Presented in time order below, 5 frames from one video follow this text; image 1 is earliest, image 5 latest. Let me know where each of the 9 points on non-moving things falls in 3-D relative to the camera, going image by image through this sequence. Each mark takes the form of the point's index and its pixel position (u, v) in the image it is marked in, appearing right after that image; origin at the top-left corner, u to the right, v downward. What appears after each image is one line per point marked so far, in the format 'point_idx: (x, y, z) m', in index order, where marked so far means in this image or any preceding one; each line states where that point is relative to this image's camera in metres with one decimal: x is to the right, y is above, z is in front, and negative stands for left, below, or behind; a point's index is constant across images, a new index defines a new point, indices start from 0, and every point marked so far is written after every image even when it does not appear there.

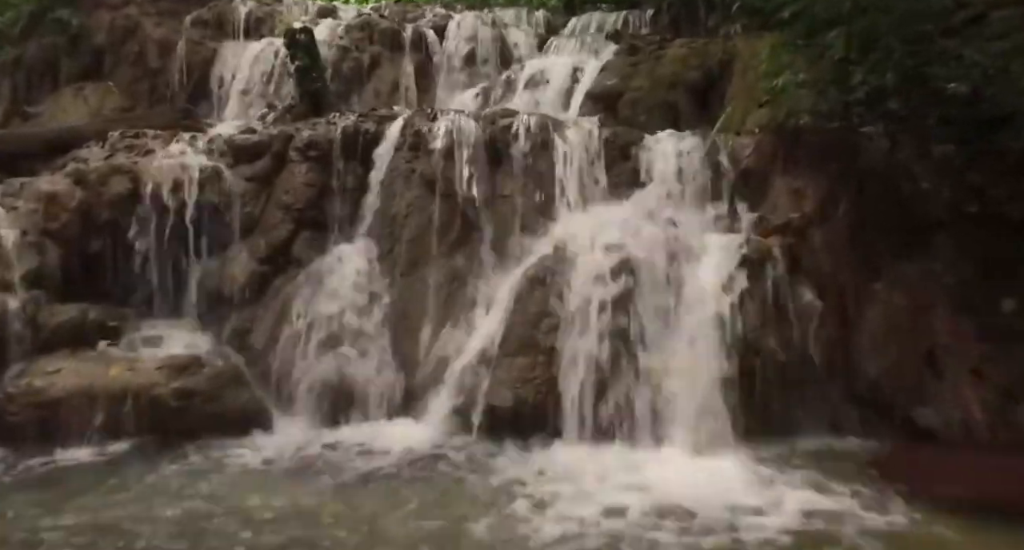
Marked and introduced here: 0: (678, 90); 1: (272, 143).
0: (+2.1, +2.3, +9.9) m
1: (-2.5, +1.4, +8.5) m
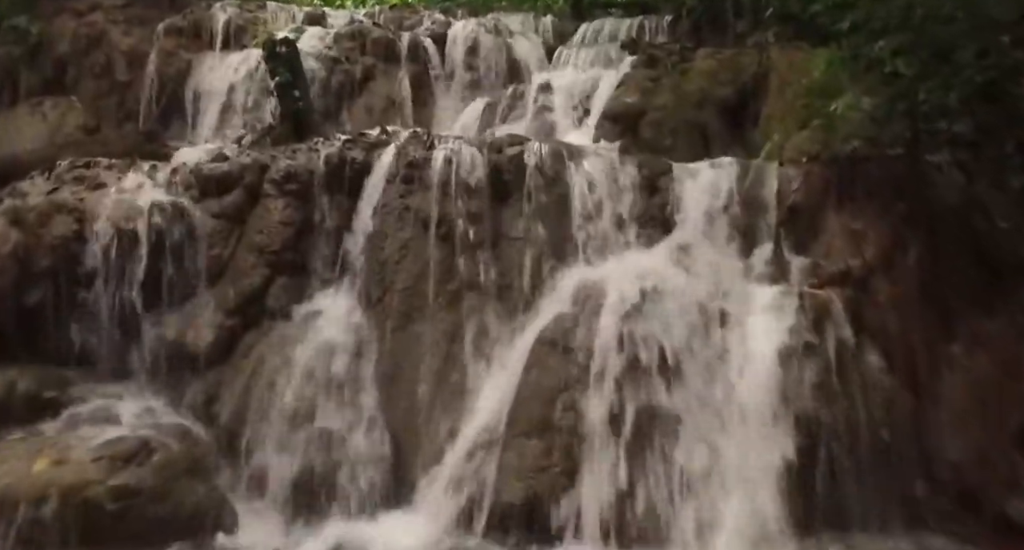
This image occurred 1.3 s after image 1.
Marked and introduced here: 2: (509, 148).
0: (+2.1, +1.8, +8.8) m
1: (-2.5, +0.9, +7.4) m
2: (0.0, +1.1, +7.2) m
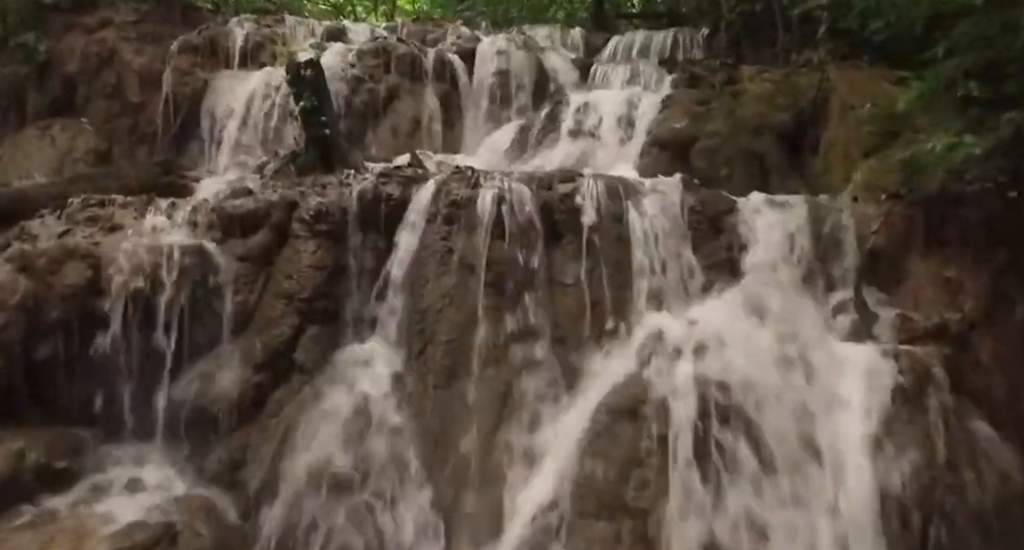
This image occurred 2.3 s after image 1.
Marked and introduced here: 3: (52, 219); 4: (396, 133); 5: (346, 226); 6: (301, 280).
0: (+2.6, +1.4, +8.2) m
1: (-2.0, +0.5, +6.8) m
2: (+0.4, +0.7, +6.6) m
3: (-3.9, +0.5, +6.8) m
4: (-1.5, +1.8, +10.3) m
5: (-1.4, +0.4, +6.7) m
6: (-1.7, 0.0, +6.5) m
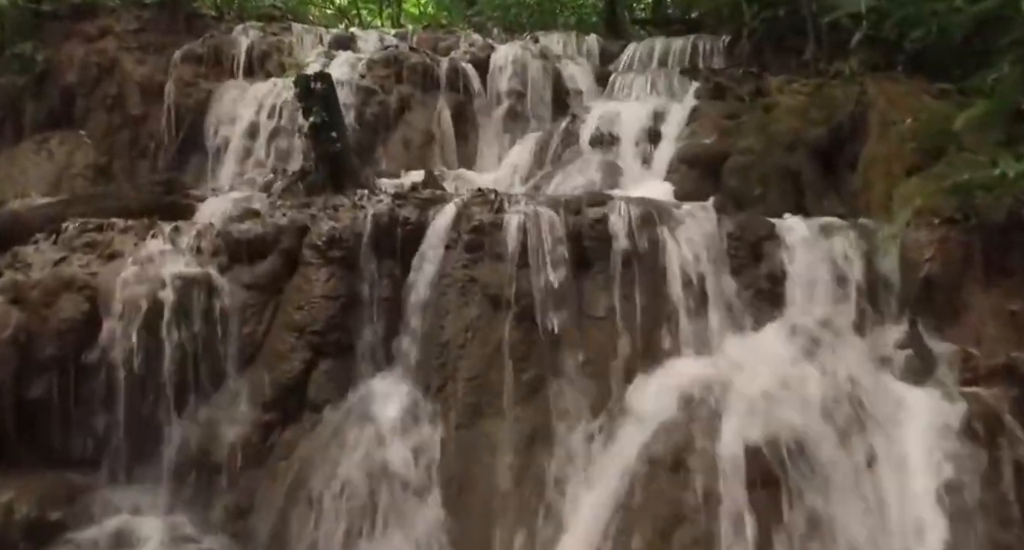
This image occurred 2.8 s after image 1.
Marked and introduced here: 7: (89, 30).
0: (+2.8, +1.2, +7.8) m
1: (-1.8, +0.3, +6.4) m
2: (+0.6, +0.5, +6.2) m
3: (-3.7, +0.2, +6.3) m
4: (-1.3, +1.6, +9.9) m
5: (-1.2, +0.2, +6.3) m
6: (-1.5, -0.3, +6.1) m
7: (-5.5, +3.2, +10.3) m
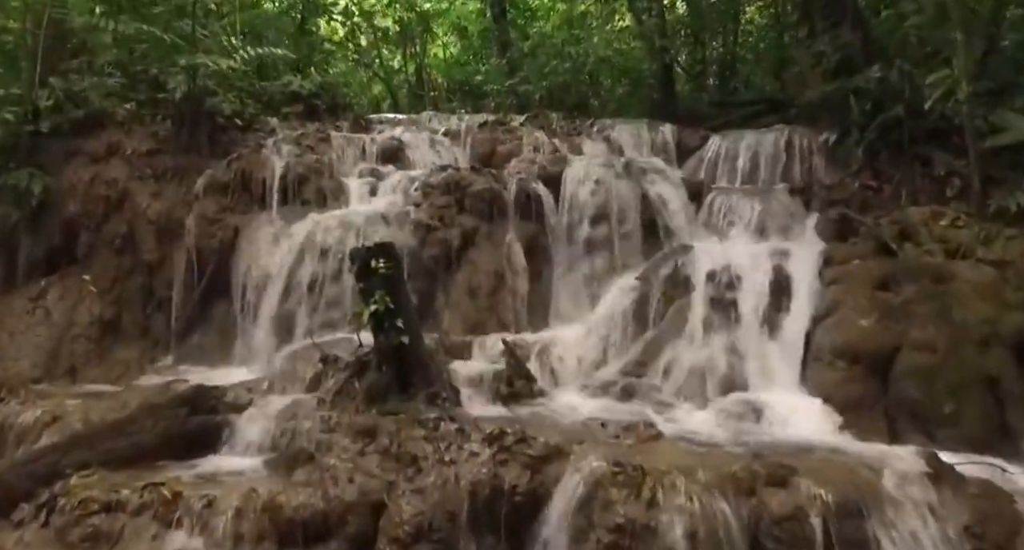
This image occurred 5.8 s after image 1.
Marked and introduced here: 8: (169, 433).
0: (+3.6, -0.6, +6.1) m
1: (-1.0, -1.5, +4.7) m
2: (+1.4, -1.2, +4.5) m
3: (-2.8, -1.5, +4.7) m
4: (-0.4, -0.2, +8.3) m
5: (-0.3, -1.6, +4.6) m
6: (-0.6, -2.0, +4.4) m
7: (-4.6, +1.4, +8.8) m
8: (-2.5, -1.1, +5.7) m
